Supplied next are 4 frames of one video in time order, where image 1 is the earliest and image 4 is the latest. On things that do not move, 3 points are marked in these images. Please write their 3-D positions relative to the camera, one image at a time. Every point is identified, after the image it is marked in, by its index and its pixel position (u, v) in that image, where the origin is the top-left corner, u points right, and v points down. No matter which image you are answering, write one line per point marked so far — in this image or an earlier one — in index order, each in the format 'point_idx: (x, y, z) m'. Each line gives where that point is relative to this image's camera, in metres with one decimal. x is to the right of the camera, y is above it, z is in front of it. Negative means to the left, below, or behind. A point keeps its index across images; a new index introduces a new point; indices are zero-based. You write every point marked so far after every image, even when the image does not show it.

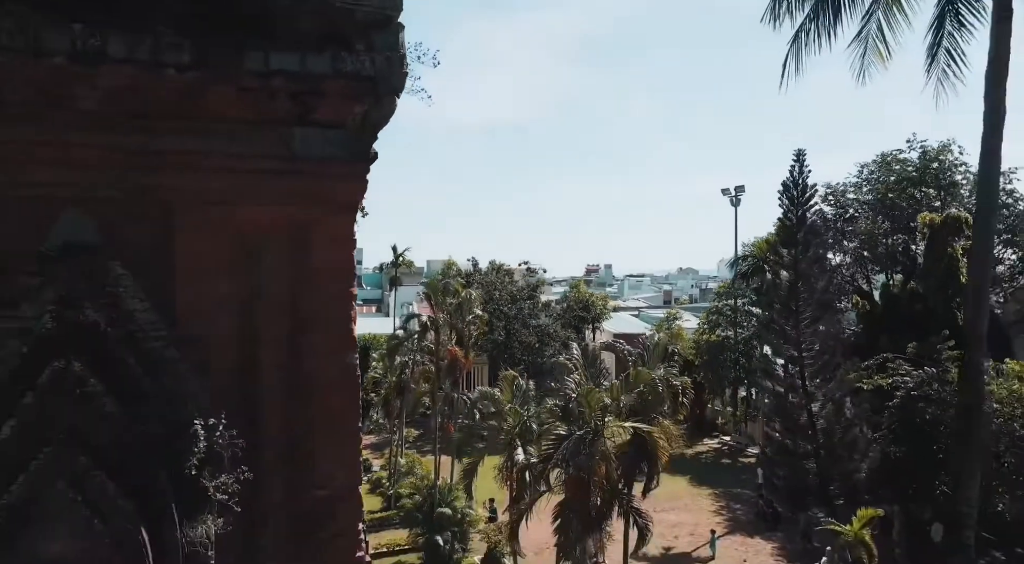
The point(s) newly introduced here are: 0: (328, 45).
0: (-1.3, +1.7, +5.0) m
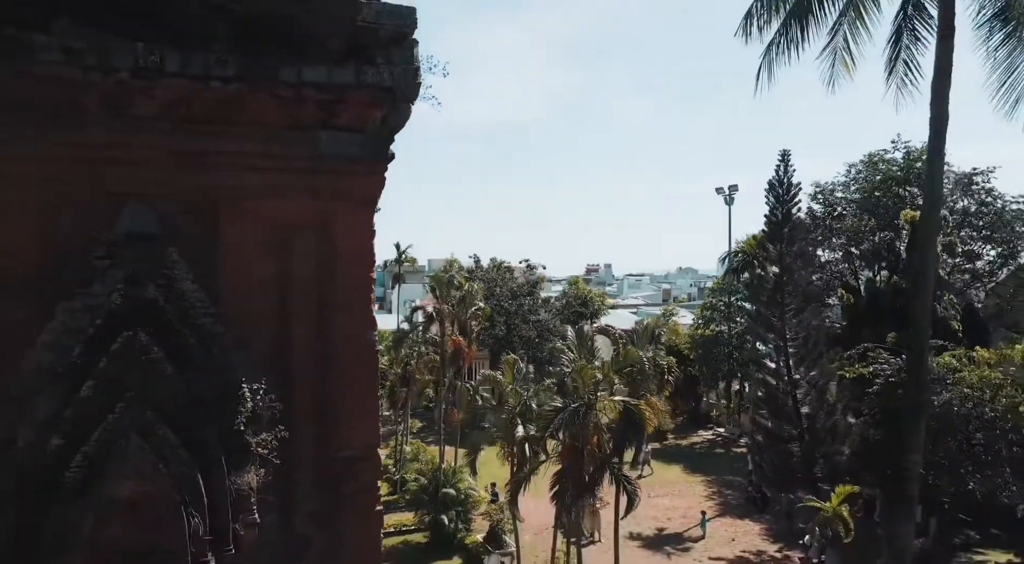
0: (-1.3, +1.9, +5.7) m
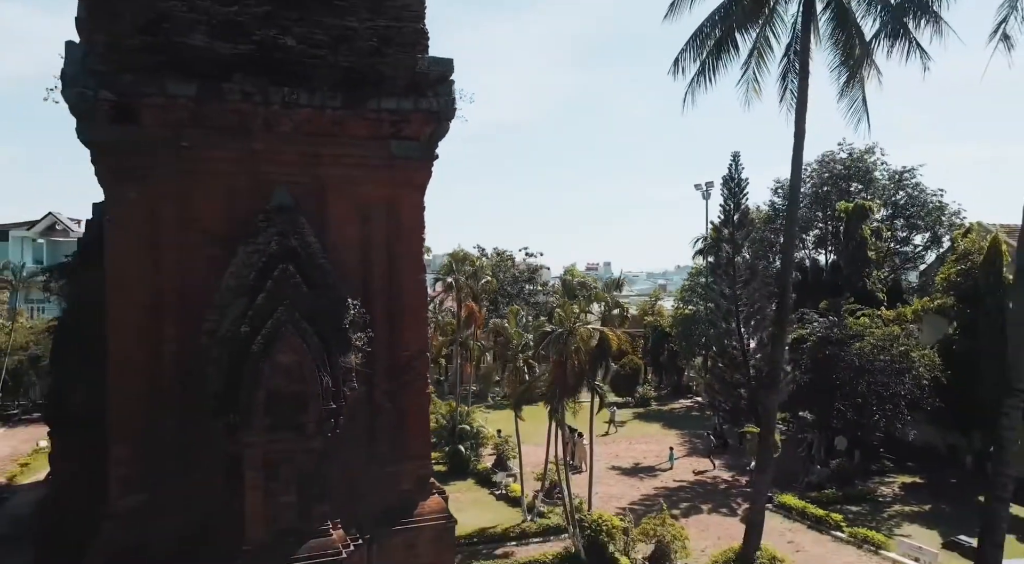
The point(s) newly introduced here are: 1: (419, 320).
0: (-1.3, +2.4, +8.8) m
1: (-1.2, -0.5, +8.9) m
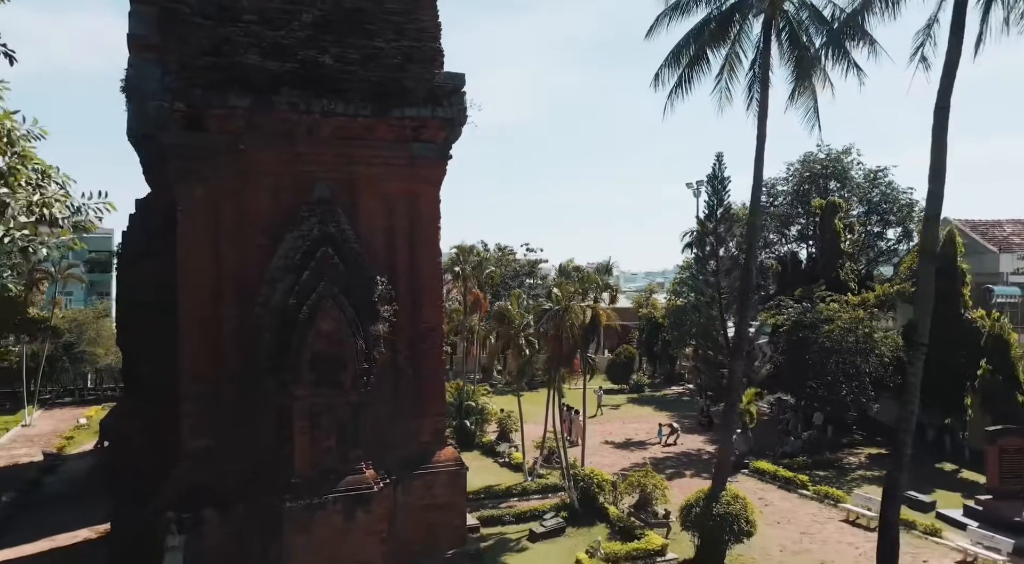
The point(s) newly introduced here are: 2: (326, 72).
0: (-1.2, +2.7, +10.3) m
1: (-1.2, -0.3, +10.5) m
2: (-2.6, +3.0, +9.7) m
